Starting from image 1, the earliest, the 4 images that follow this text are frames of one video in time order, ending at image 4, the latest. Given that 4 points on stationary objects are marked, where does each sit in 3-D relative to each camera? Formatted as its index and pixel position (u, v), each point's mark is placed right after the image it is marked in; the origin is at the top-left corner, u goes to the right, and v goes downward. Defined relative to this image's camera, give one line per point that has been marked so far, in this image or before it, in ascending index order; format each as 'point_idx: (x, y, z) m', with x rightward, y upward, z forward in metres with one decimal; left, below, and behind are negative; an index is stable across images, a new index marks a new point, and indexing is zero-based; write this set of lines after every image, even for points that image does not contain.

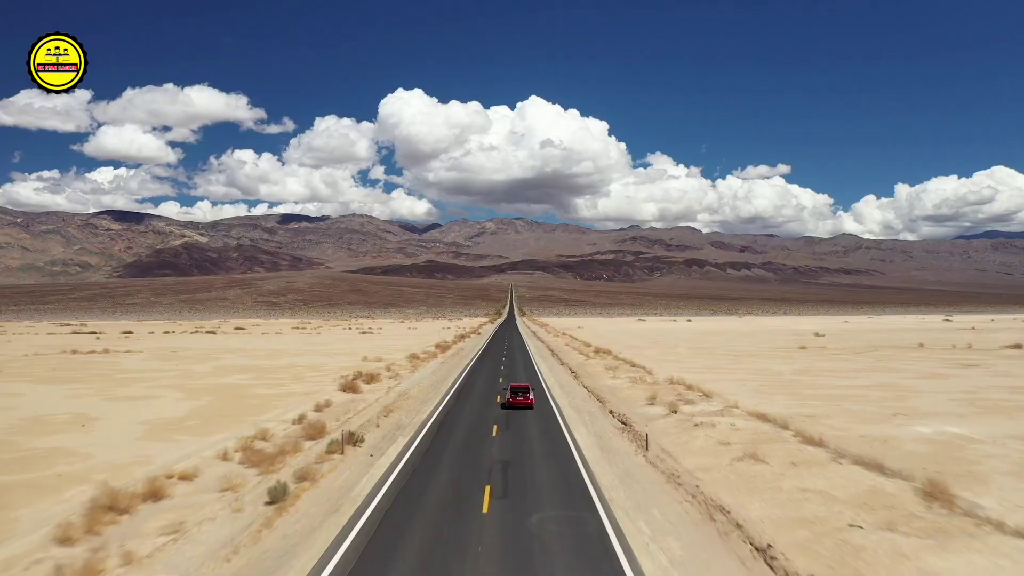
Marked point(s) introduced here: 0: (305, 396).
0: (-7.6, -3.9, +19.6) m
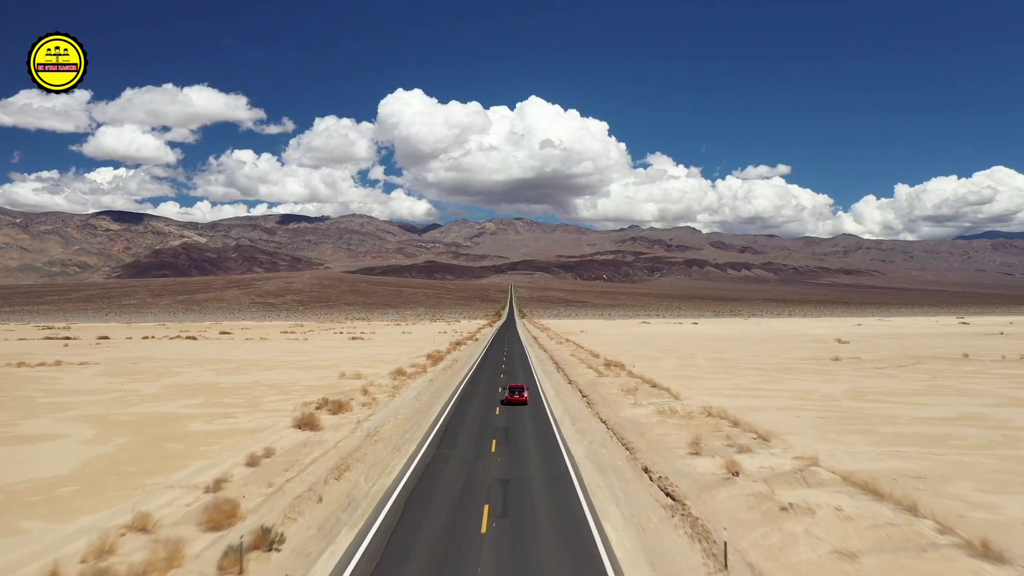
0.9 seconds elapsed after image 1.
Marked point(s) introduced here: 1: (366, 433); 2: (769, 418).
0: (-7.6, -4.2, +15.5) m
1: (-4.2, -4.2, +15.4) m
2: (+8.2, -4.2, +17.1) m
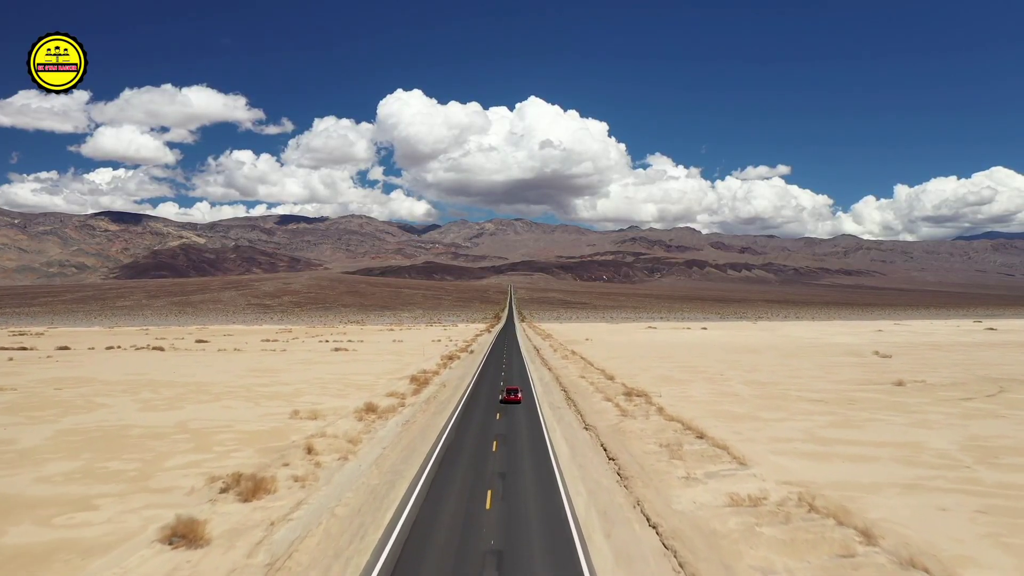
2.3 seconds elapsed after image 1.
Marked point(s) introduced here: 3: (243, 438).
0: (-7.7, -4.8, +9.6) m
1: (-4.2, -4.7, +9.5) m
2: (+8.1, -4.7, +11.2) m
3: (-9.2, -5.1, +18.3) m
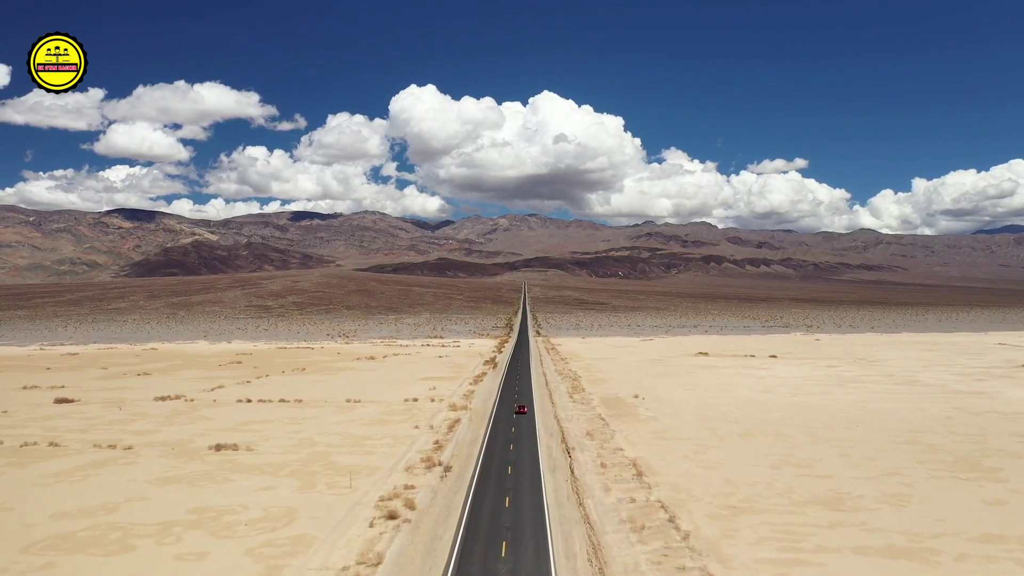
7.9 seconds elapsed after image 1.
0: (-8.2, -8.5, -15.2) m
1: (-4.8, -8.4, -15.4) m
2: (+7.6, -8.4, -14.0) m
3: (-9.5, -8.7, -6.5) m
